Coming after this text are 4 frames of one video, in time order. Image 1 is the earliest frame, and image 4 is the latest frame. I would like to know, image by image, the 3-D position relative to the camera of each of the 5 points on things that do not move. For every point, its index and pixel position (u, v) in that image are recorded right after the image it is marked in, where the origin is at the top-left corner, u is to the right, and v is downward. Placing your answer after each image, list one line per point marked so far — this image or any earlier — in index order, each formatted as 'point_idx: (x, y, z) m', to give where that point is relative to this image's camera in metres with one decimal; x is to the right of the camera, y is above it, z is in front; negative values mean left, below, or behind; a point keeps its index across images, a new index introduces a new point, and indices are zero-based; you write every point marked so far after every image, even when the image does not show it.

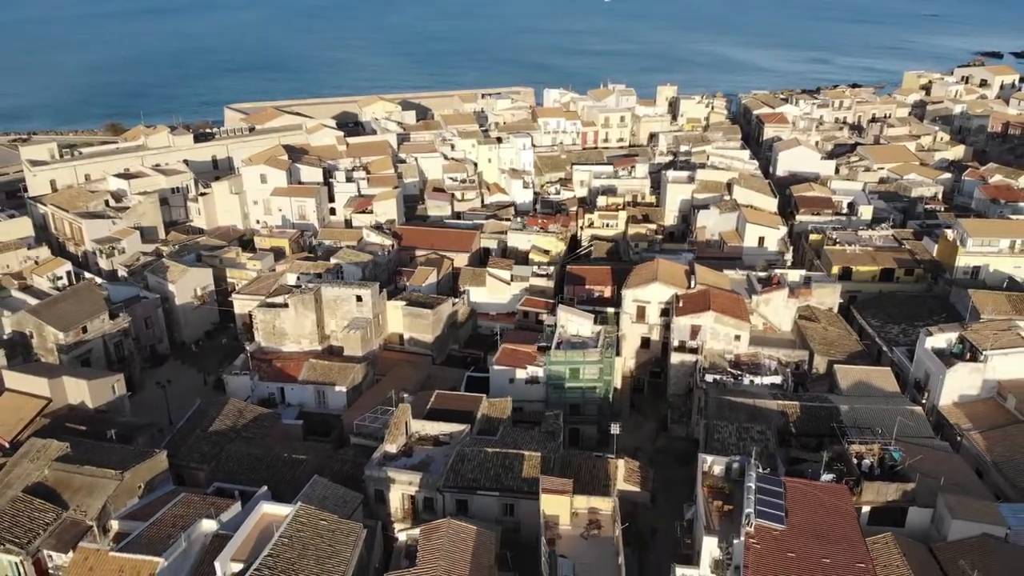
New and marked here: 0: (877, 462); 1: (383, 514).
0: (+9.7, -4.6, +19.4) m
1: (-3.4, -6.0, +19.5) m
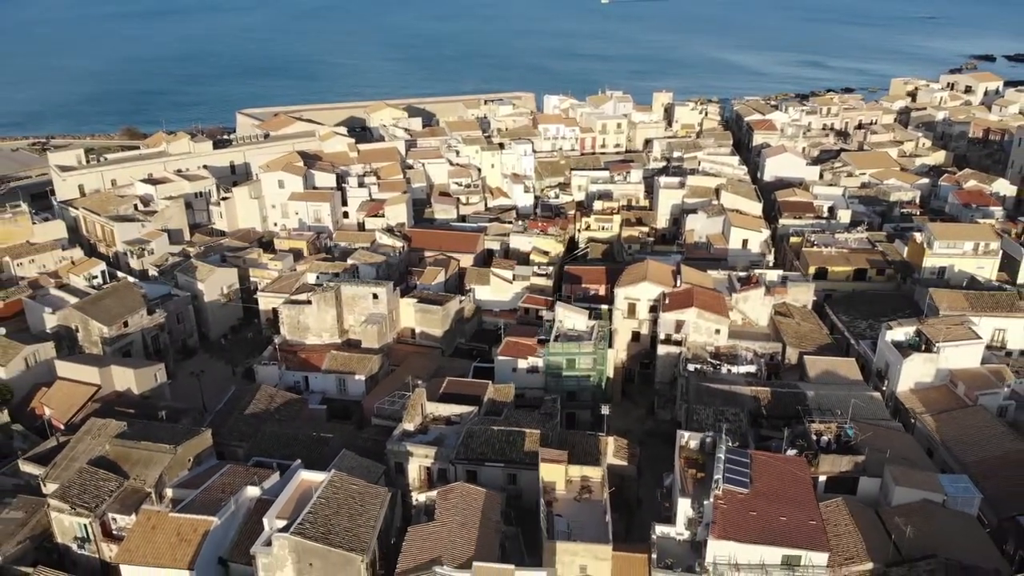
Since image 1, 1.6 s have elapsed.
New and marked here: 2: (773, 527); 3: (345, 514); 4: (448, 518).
0: (+9.7, -4.6, +22.2) m
1: (-3.3, -5.9, +22.3) m
2: (+6.4, -5.8, +17.9) m
3: (-4.2, -5.7, +18.7) m
4: (-1.6, -5.8, +18.4) m
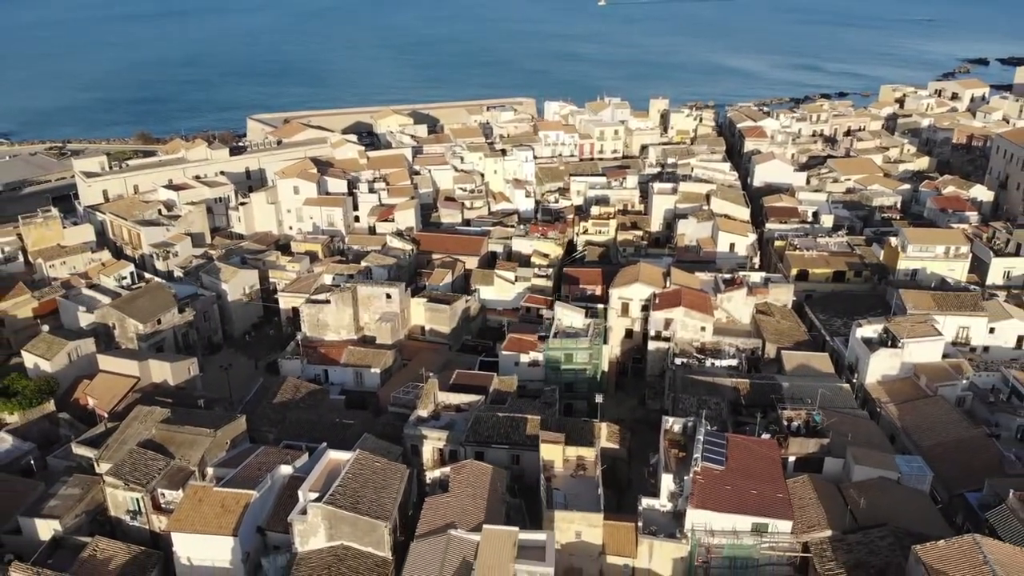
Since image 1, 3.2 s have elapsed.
0: (+9.9, -4.6, +24.9) m
1: (-3.2, -6.0, +24.9) m
2: (+6.5, -5.9, +20.5) m
3: (-4.1, -5.8, +21.3) m
4: (-1.5, -5.8, +21.1) m
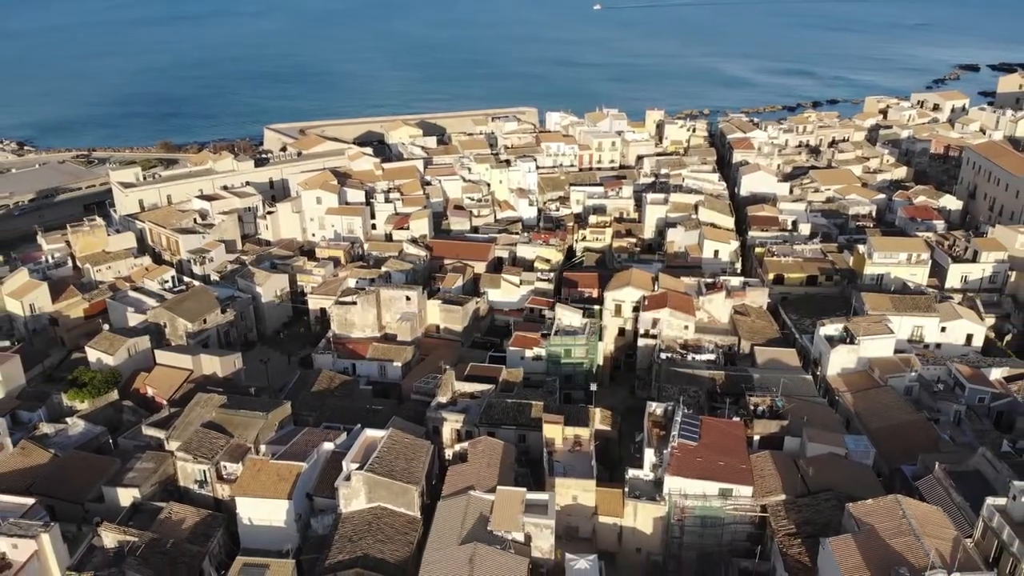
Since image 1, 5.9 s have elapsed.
0: (+10.1, -4.8, +29.1) m
1: (-2.9, -6.2, +29.2) m
2: (+6.7, -6.1, +24.8) m
3: (-3.9, -6.0, +25.6) m
4: (-1.2, -6.0, +25.3) m
